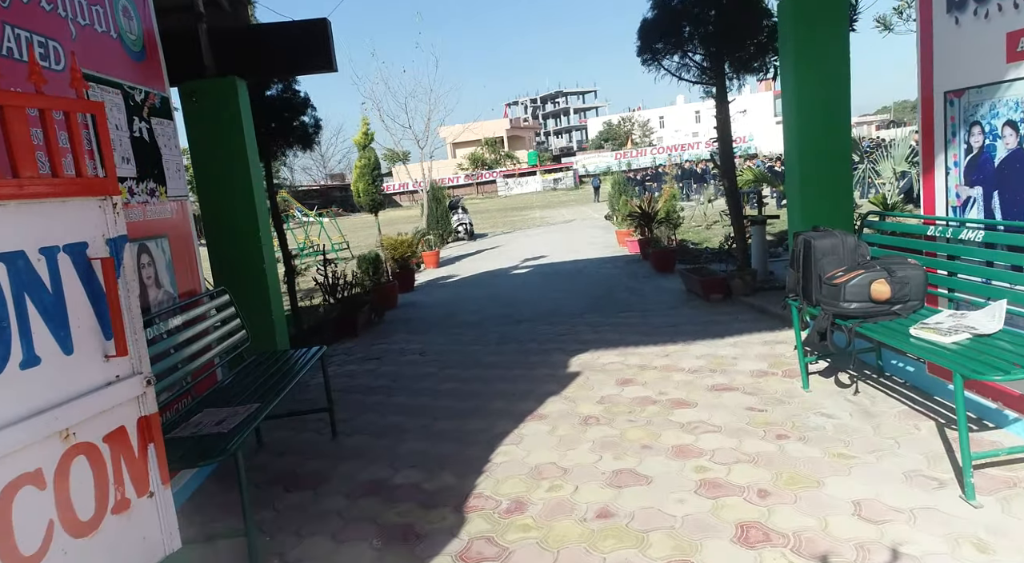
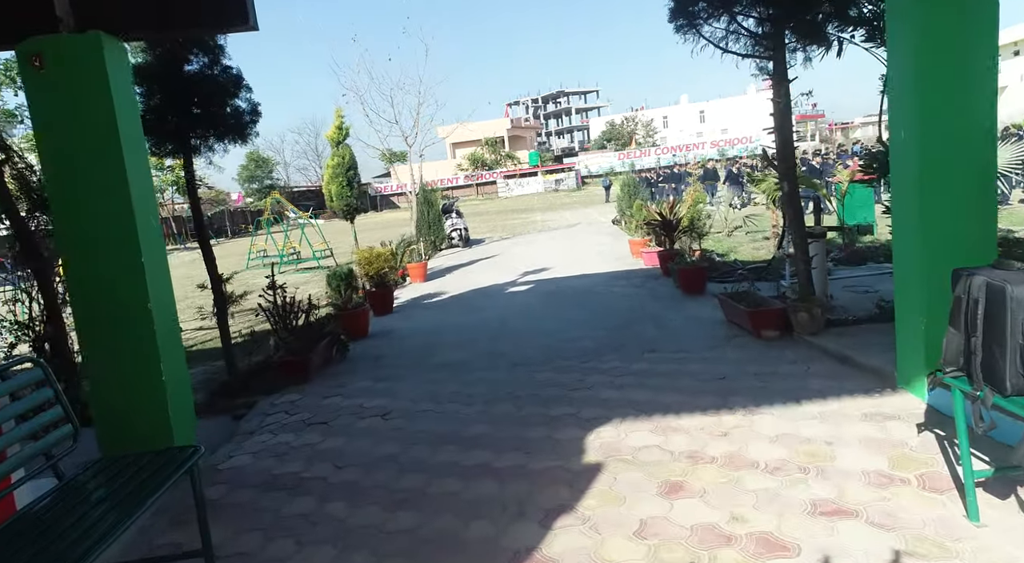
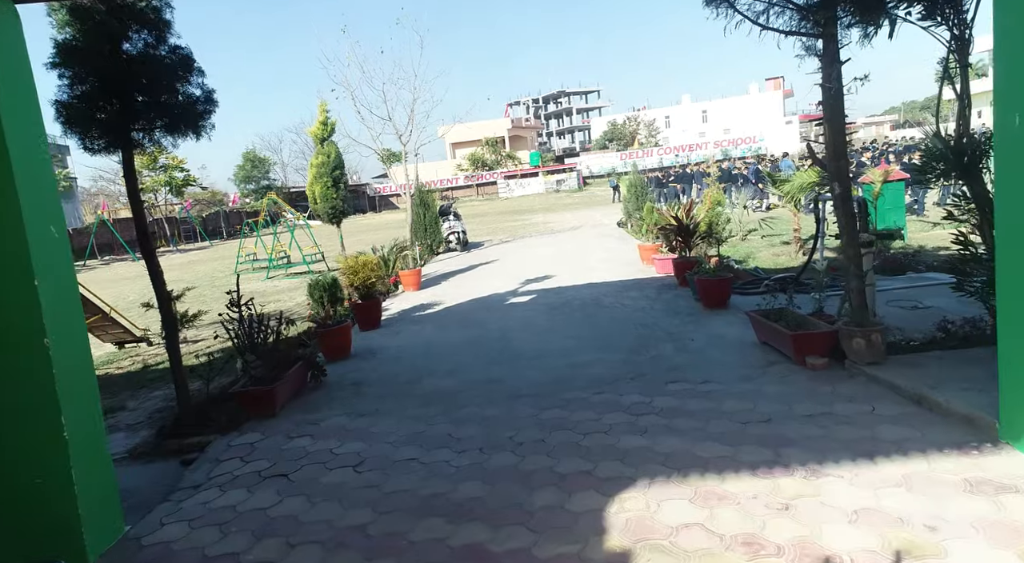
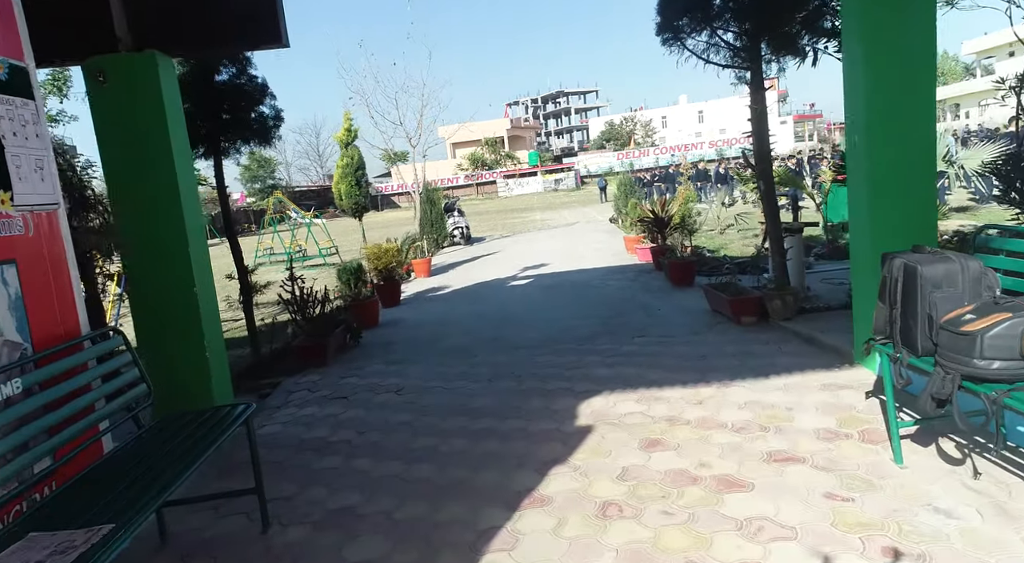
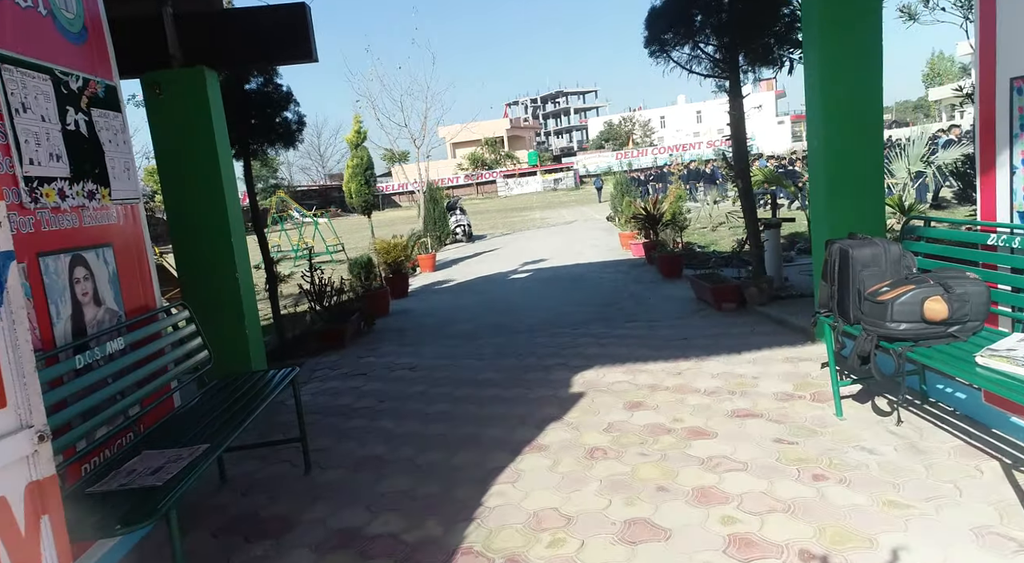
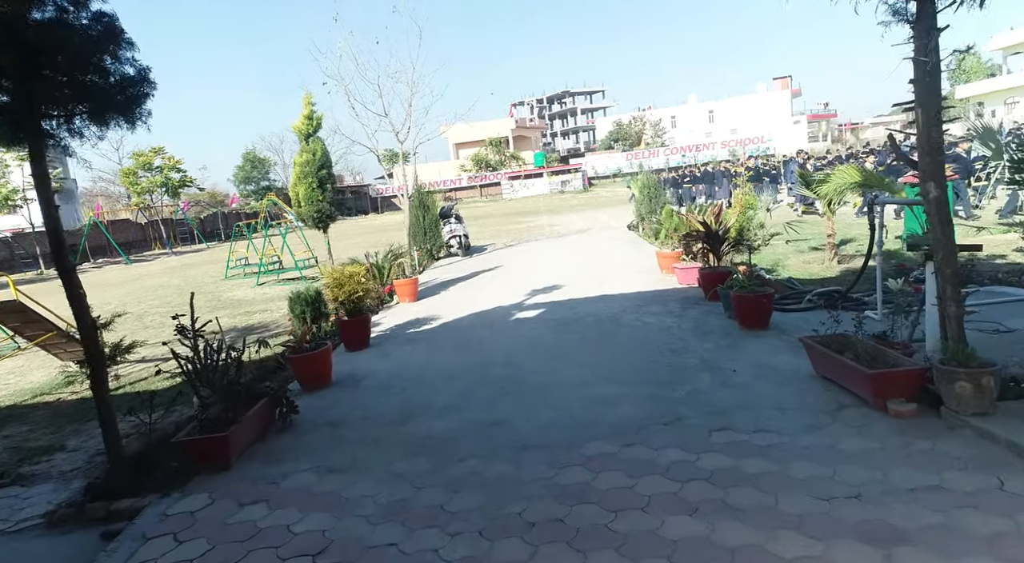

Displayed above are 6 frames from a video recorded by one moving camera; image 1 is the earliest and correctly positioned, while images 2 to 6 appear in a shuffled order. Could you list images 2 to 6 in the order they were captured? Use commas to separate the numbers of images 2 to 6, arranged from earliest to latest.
5, 4, 2, 3, 6
